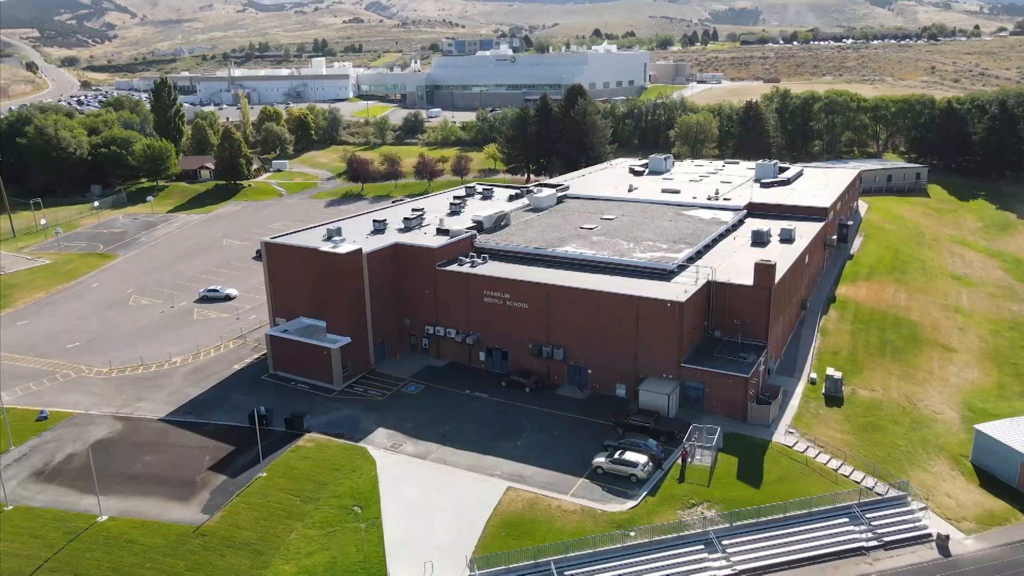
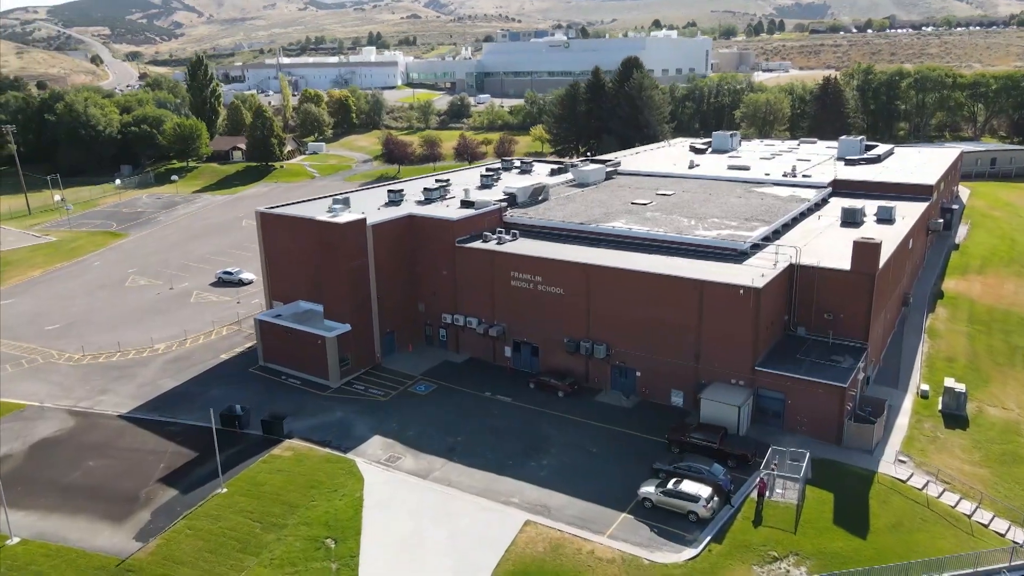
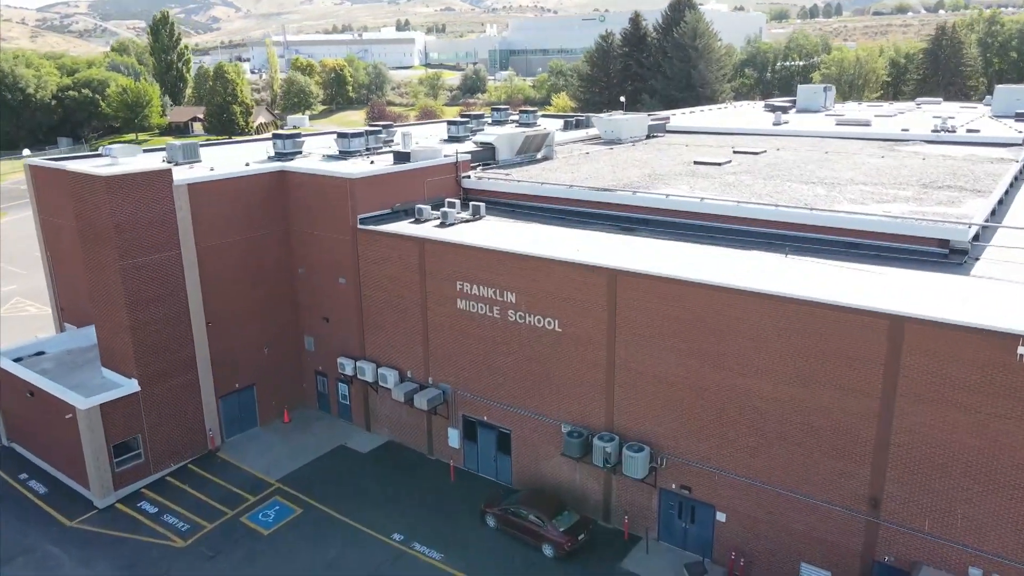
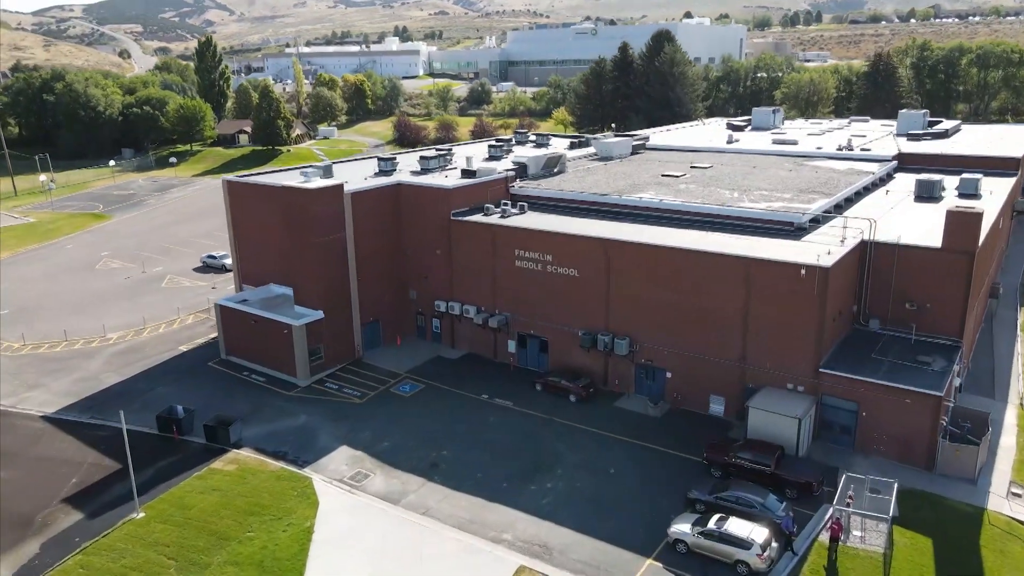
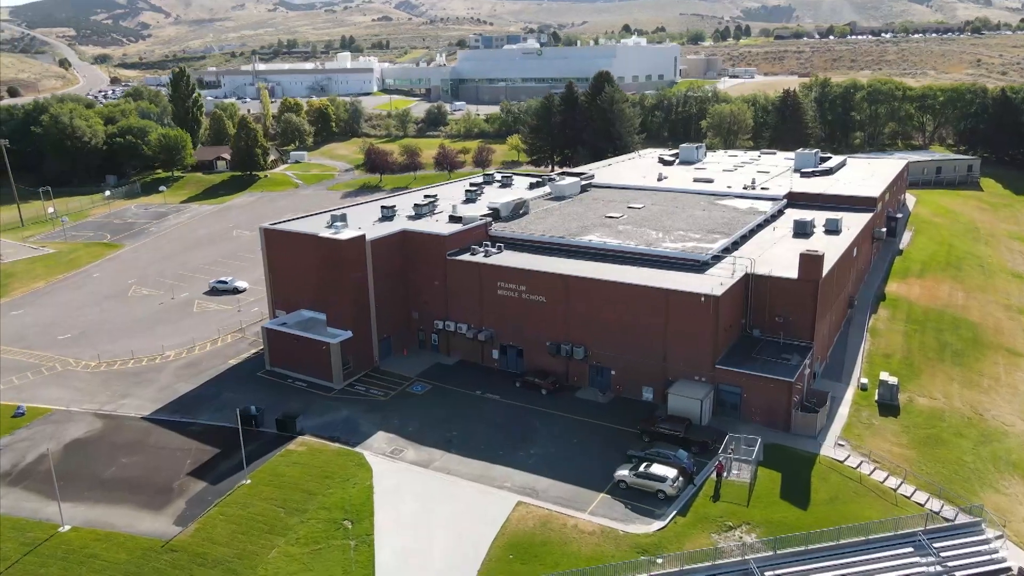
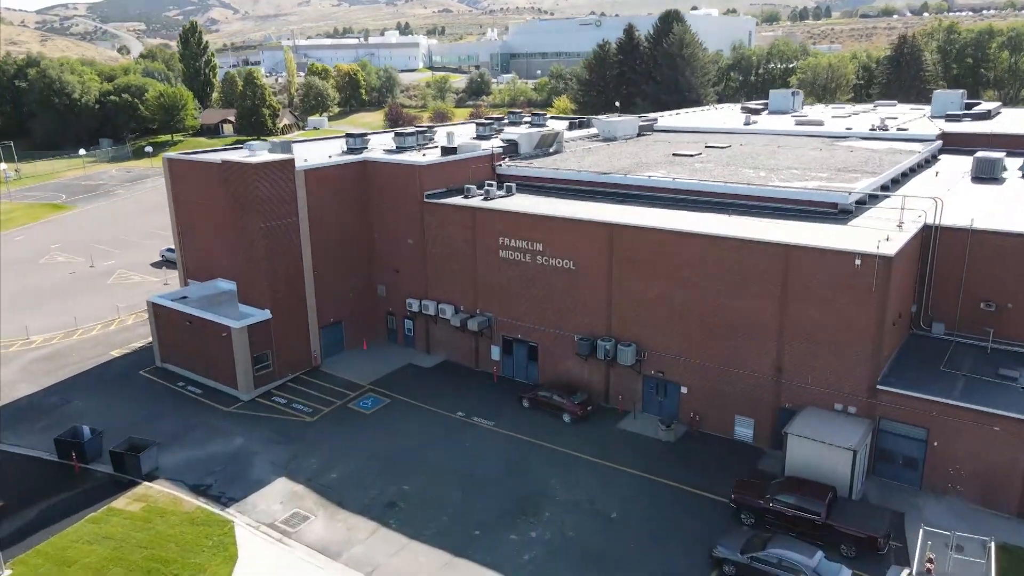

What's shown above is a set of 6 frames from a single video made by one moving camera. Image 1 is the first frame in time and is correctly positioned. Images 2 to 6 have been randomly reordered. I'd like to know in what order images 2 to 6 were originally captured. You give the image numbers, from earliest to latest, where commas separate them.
5, 2, 4, 6, 3
